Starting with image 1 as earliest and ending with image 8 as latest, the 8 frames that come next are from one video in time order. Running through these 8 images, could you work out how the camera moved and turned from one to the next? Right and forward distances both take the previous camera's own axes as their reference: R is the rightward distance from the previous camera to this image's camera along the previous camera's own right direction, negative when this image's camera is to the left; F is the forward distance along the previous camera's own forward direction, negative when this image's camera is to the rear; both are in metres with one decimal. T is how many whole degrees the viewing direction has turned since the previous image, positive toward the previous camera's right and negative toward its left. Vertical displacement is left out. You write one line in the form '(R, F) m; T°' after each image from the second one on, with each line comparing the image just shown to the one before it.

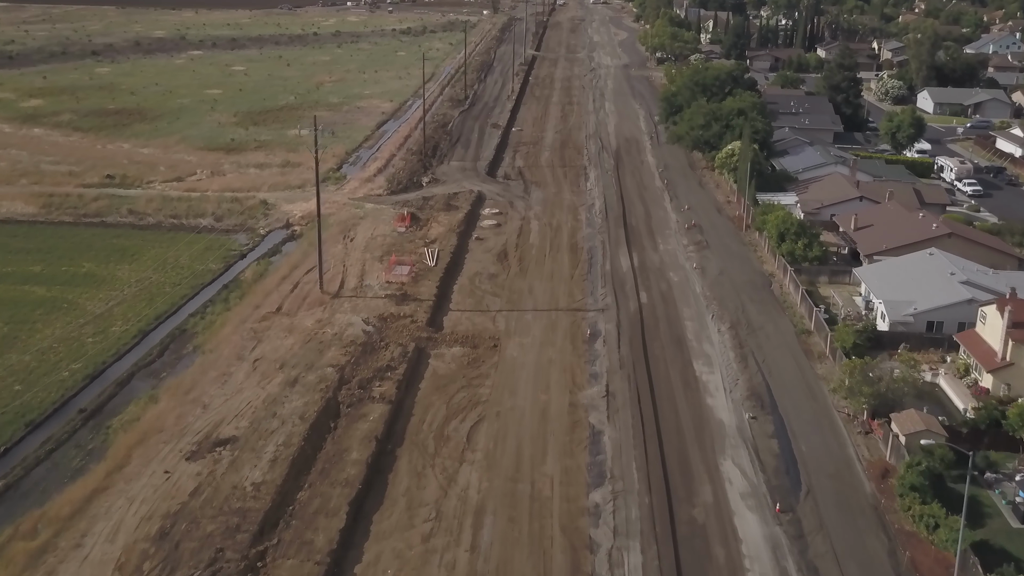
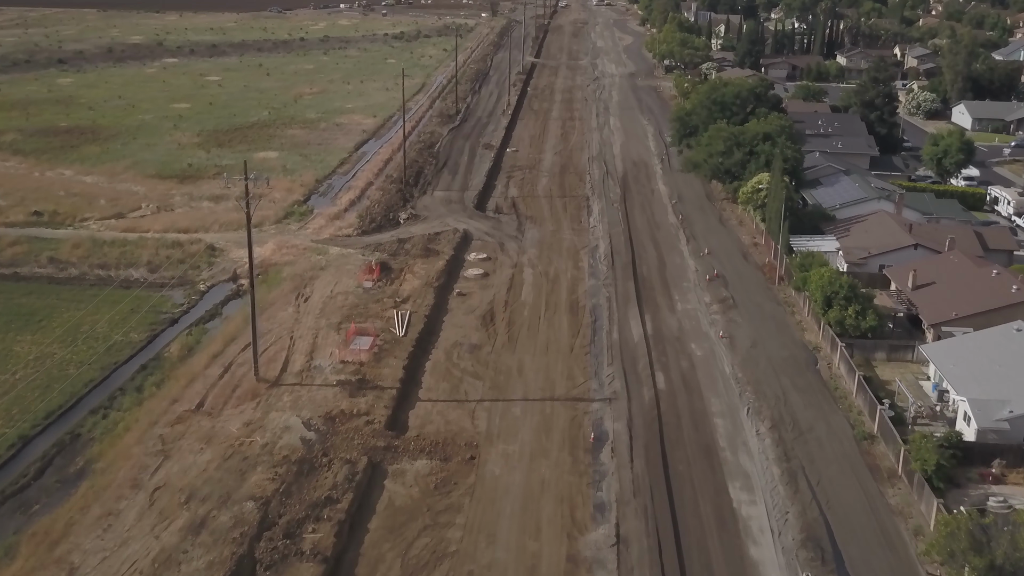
(+0.4, +5.3) m; 0°
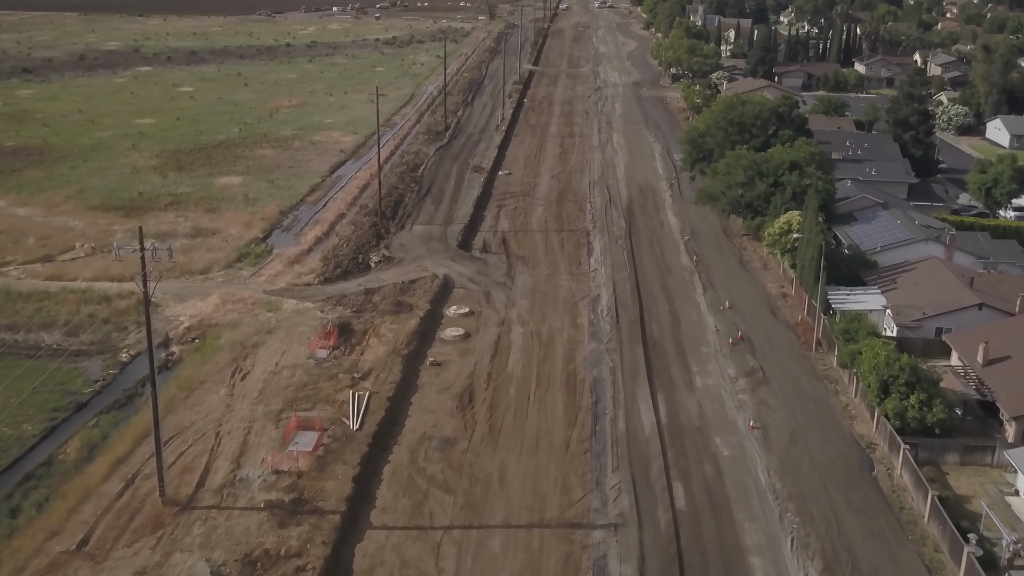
(+0.4, +4.6) m; 0°
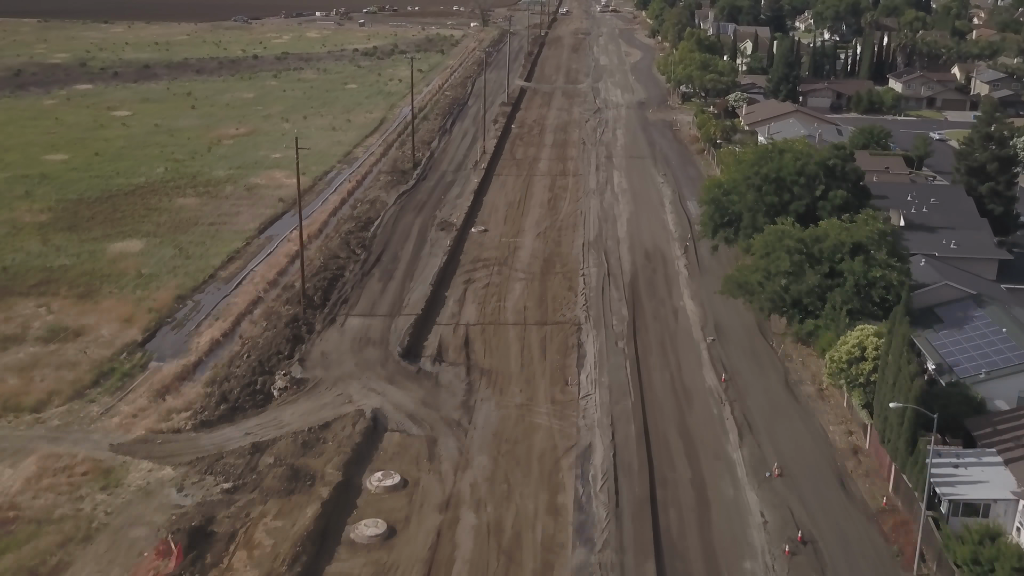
(+1.0, +8.2) m; 0°
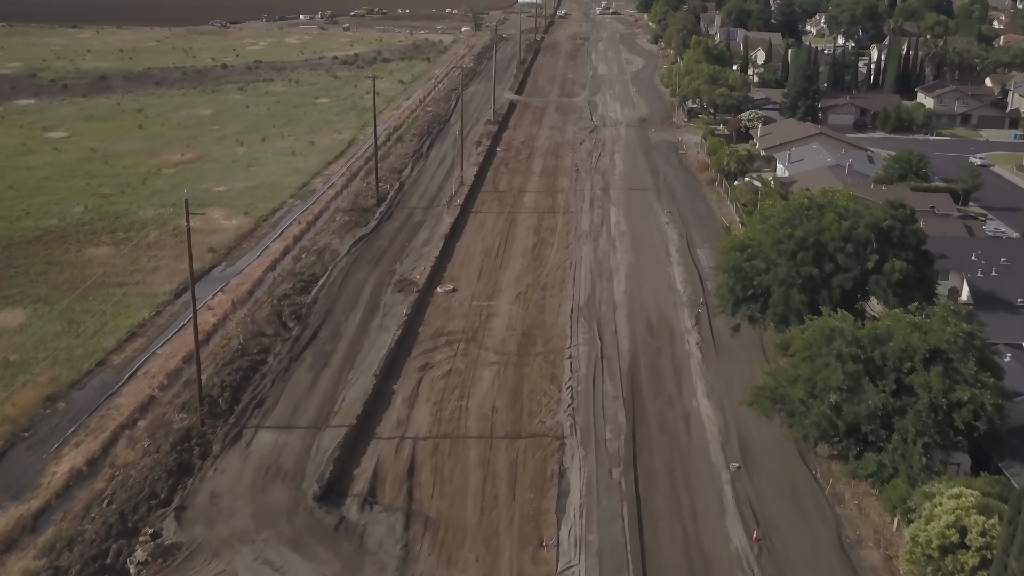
(+0.8, +6.0) m; 0°
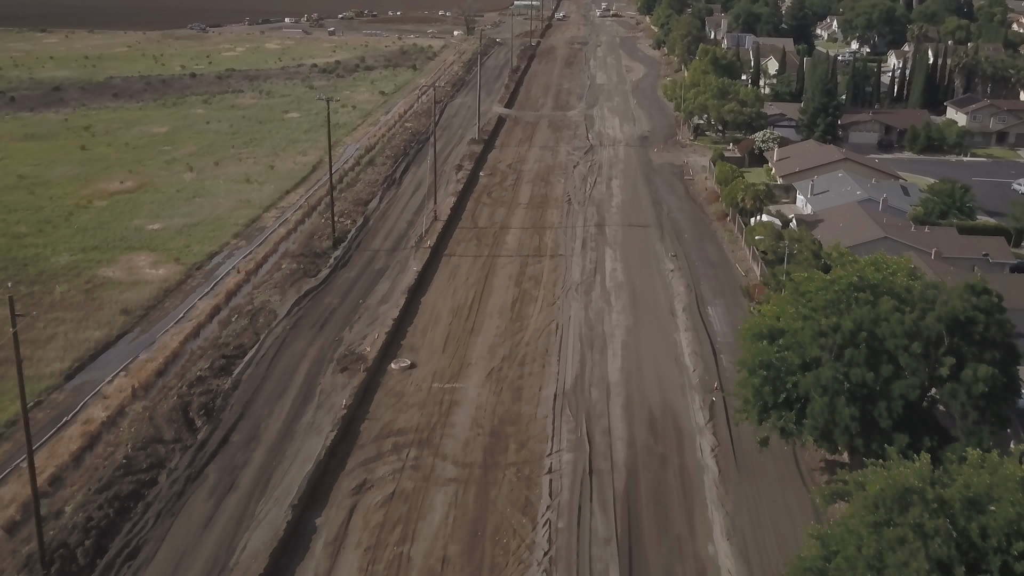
(+0.7, +5.1) m; 0°
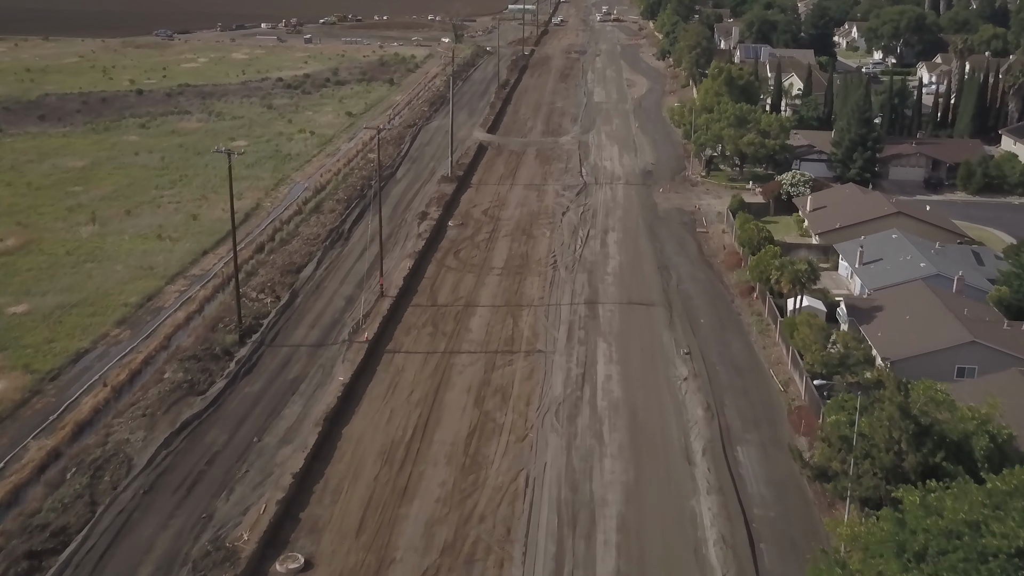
(+1.0, +7.3) m; 0°
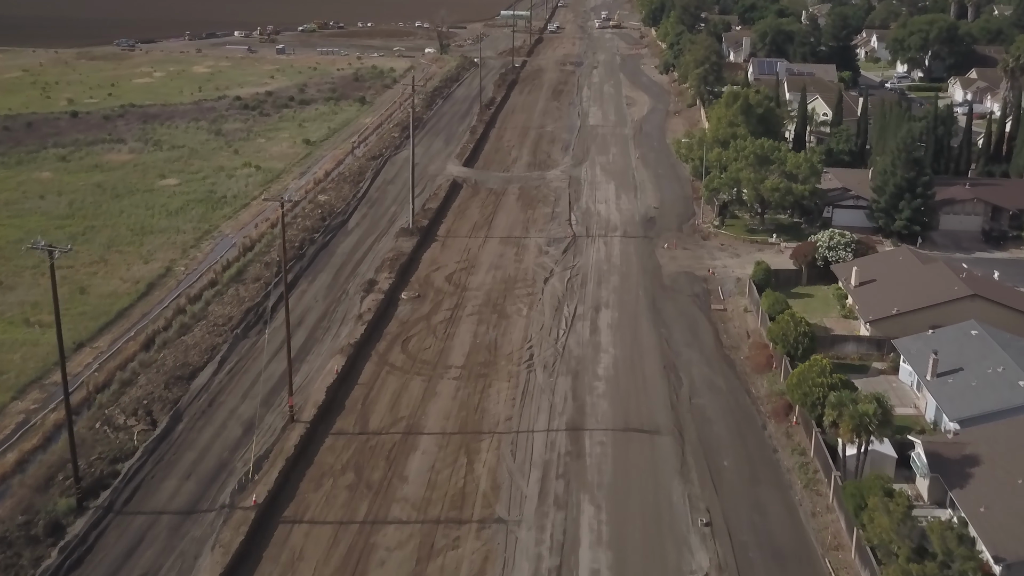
(+0.9, +6.8) m; 0°
